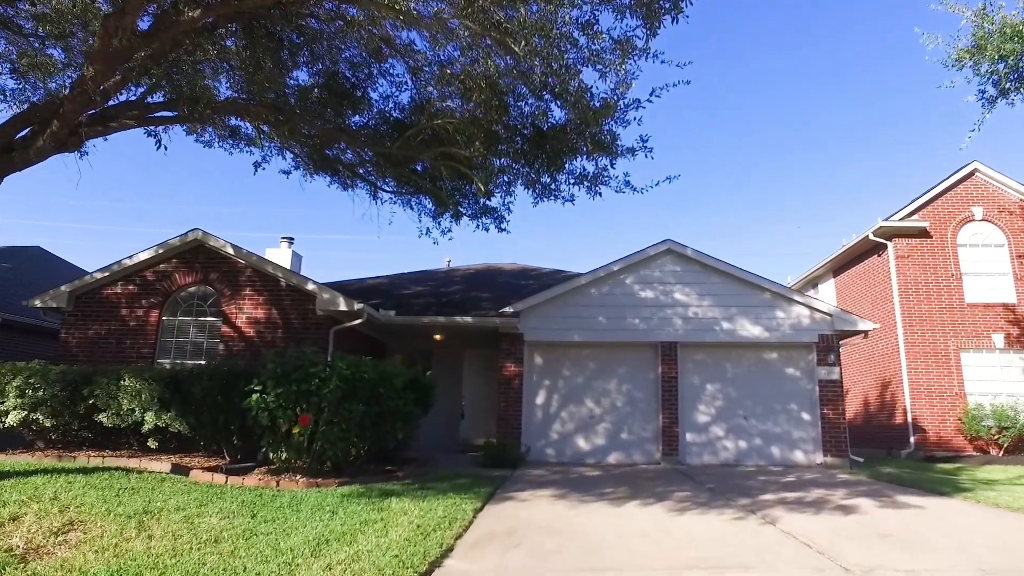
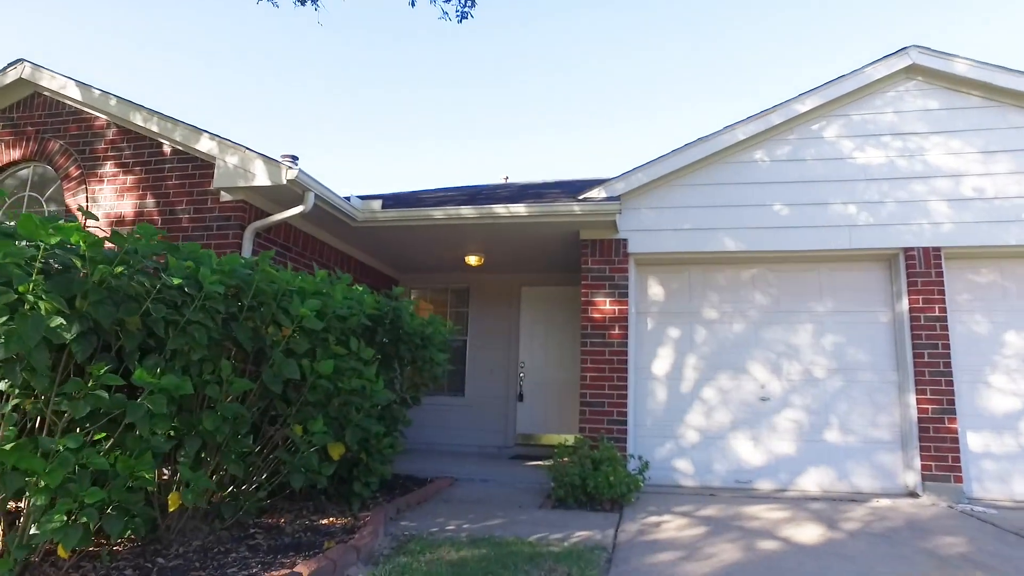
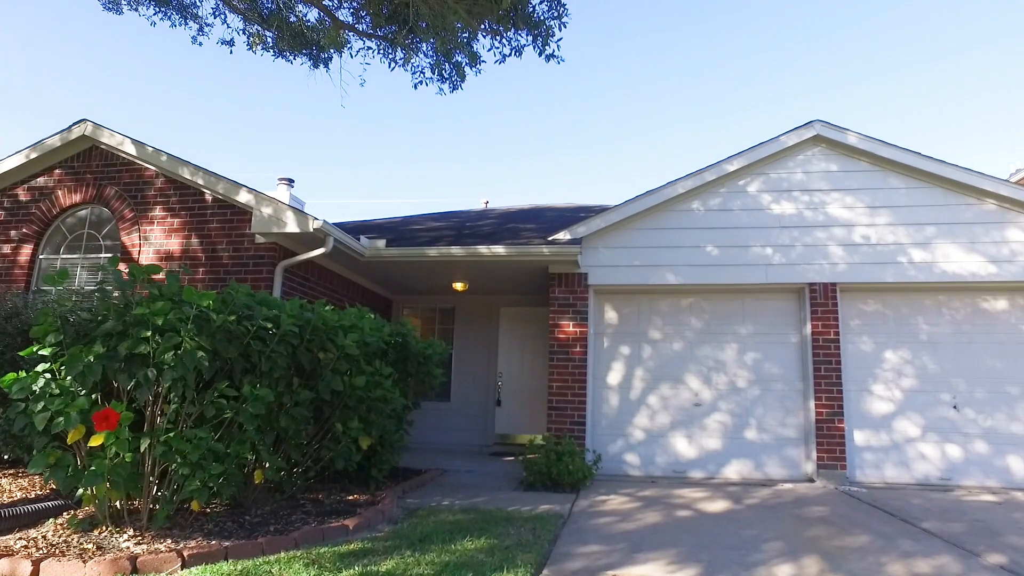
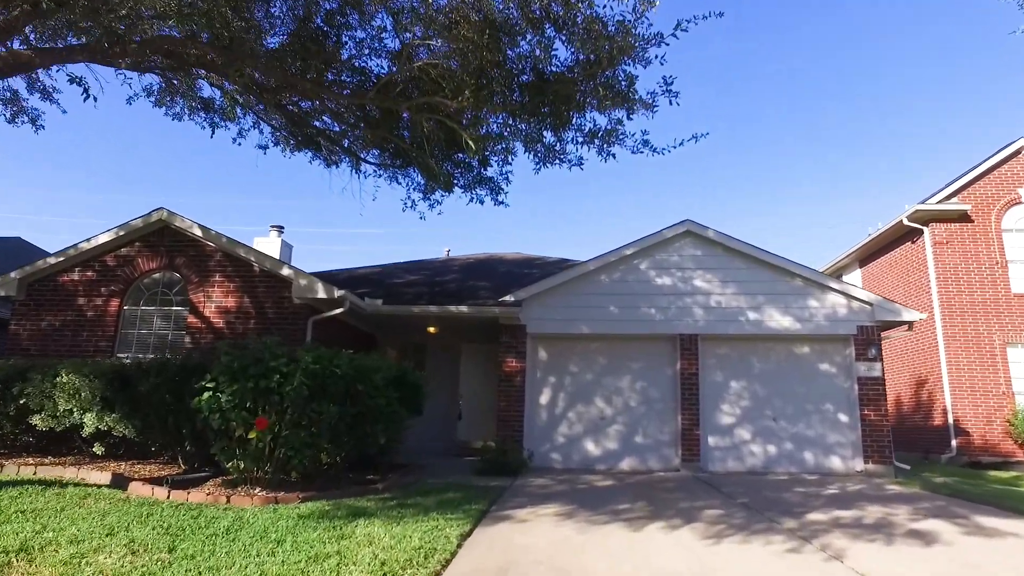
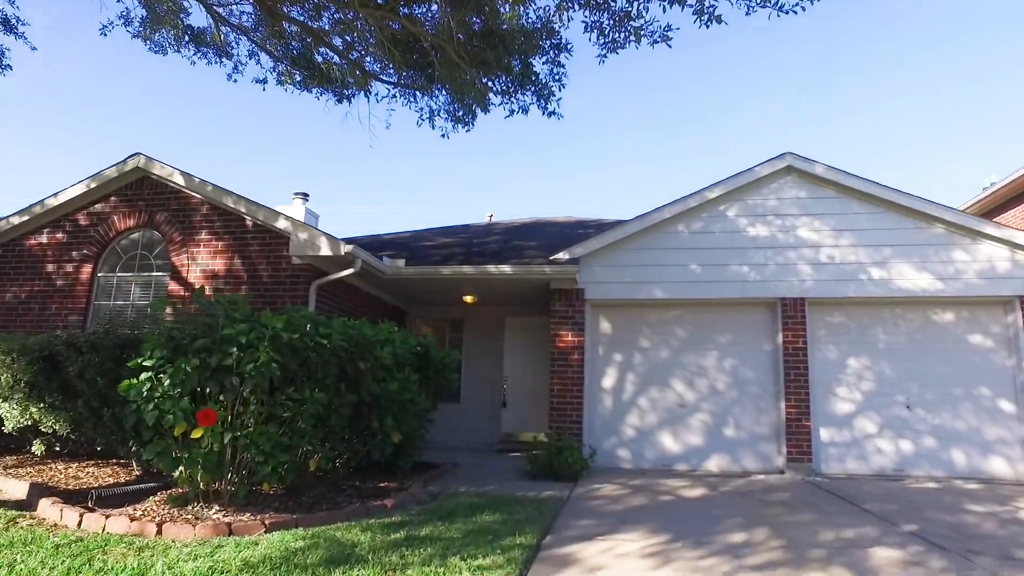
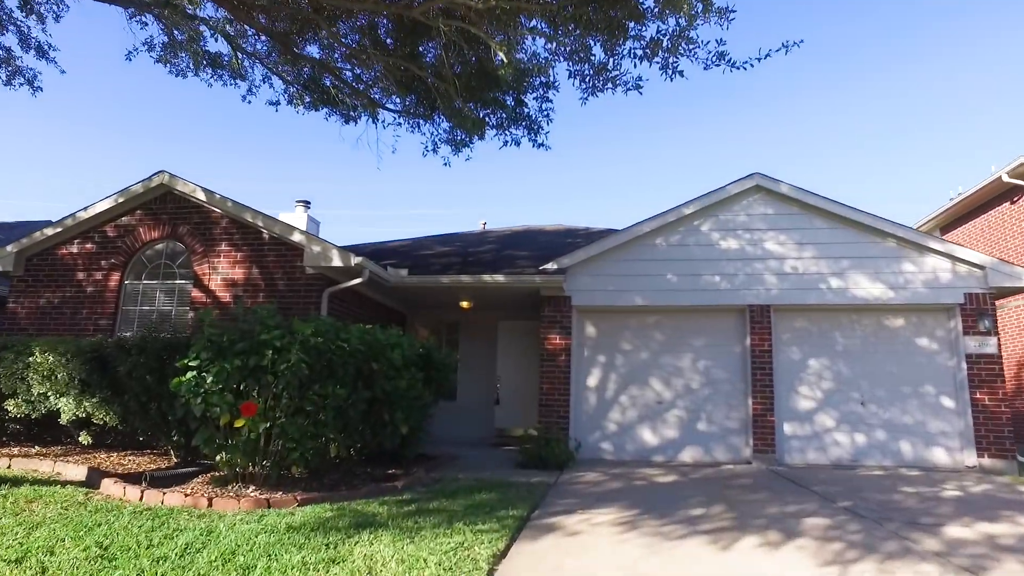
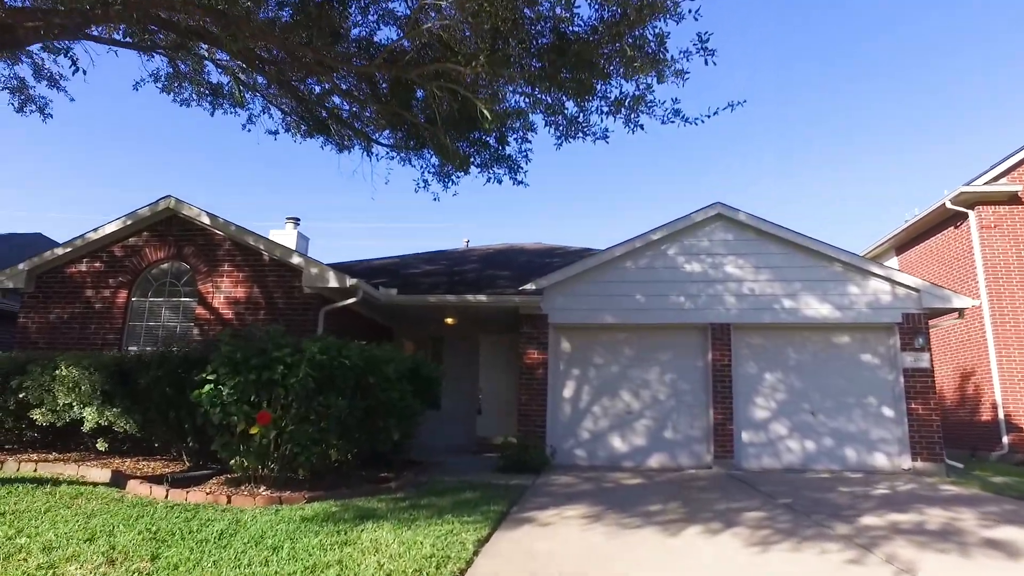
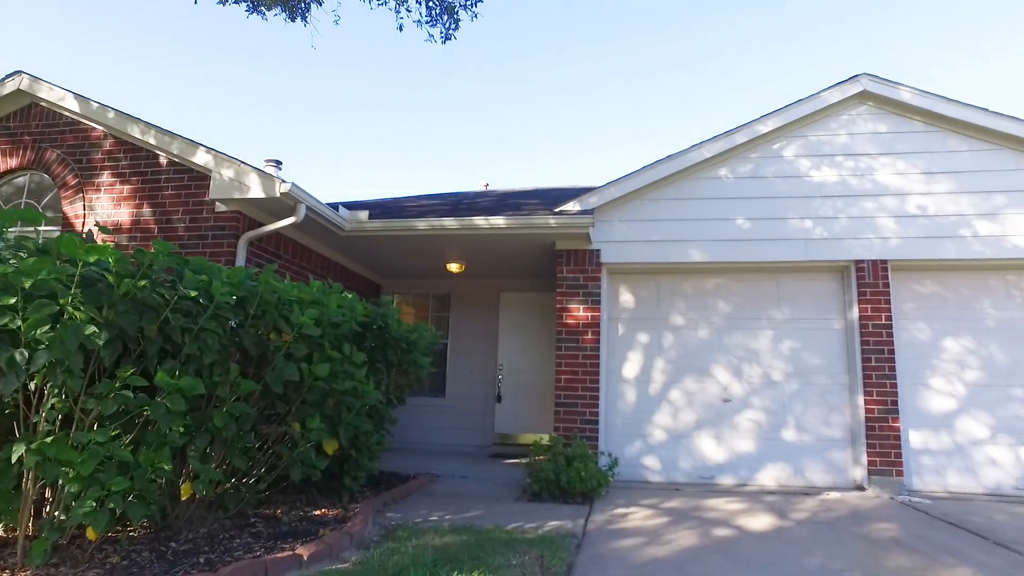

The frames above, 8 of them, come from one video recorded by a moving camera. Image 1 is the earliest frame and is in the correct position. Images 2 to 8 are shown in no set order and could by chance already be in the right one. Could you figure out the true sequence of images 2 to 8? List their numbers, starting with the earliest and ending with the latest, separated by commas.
4, 7, 6, 5, 3, 8, 2
